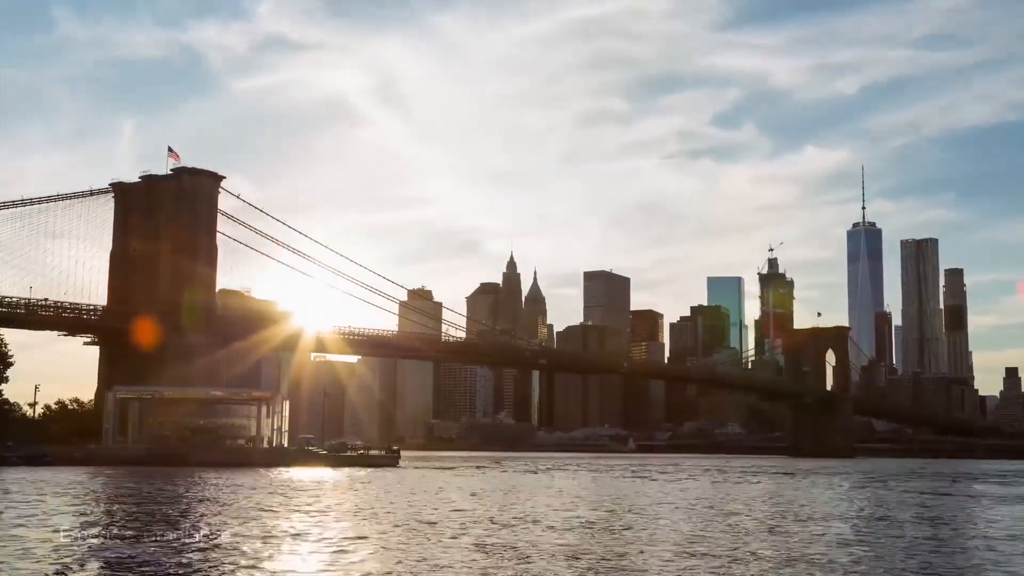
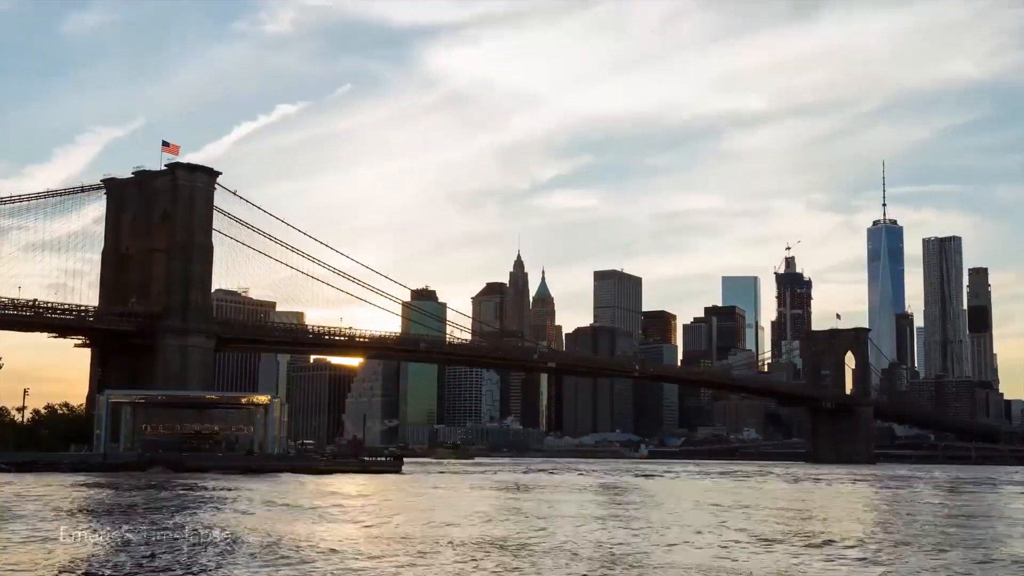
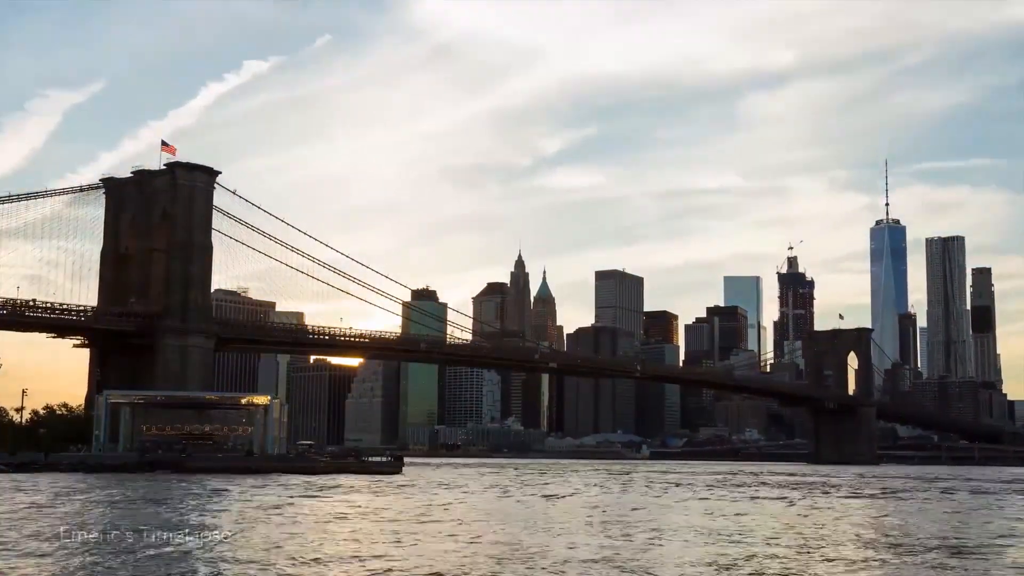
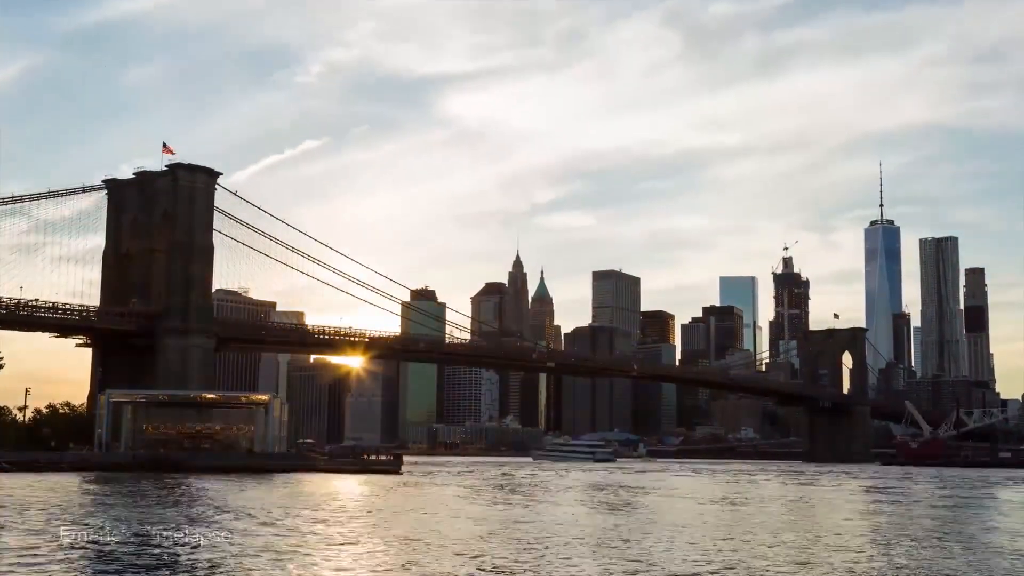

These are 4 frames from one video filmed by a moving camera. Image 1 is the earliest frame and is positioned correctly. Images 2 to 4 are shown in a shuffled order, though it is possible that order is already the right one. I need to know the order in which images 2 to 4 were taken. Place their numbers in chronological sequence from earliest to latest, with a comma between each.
4, 2, 3
